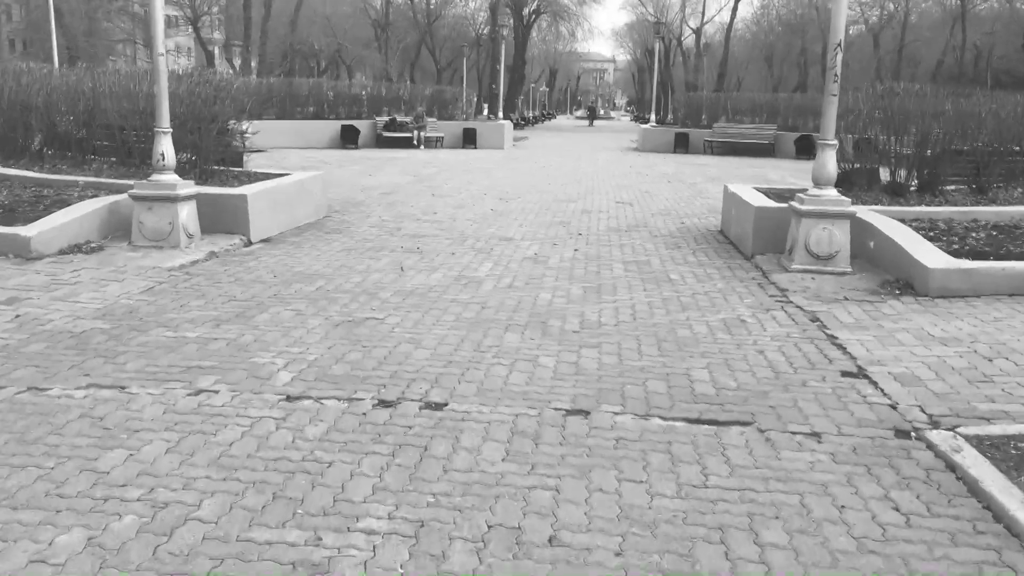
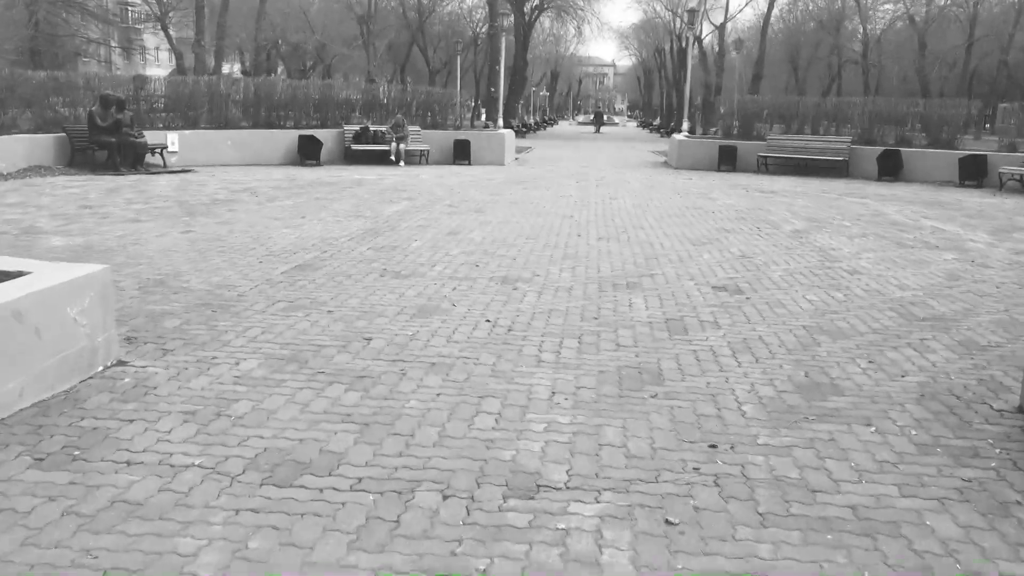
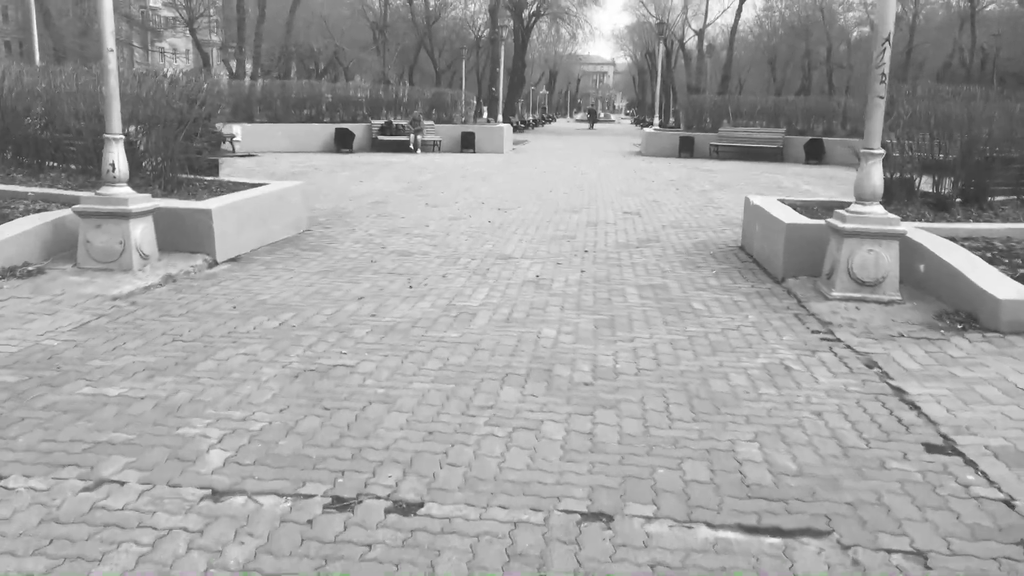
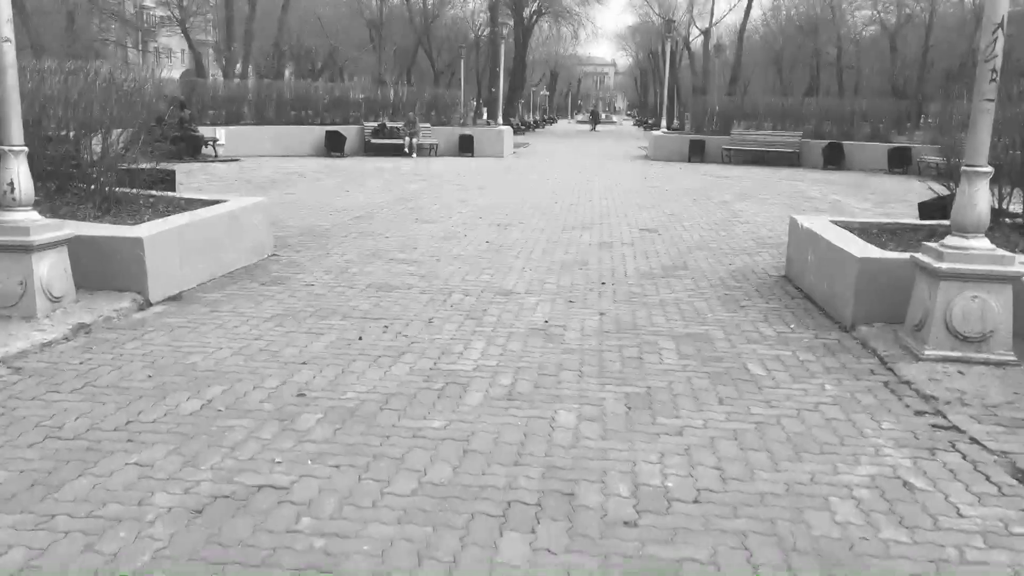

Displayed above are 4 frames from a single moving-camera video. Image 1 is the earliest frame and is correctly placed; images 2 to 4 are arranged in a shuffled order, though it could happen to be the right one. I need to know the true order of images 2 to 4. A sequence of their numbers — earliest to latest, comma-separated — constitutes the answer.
3, 4, 2
